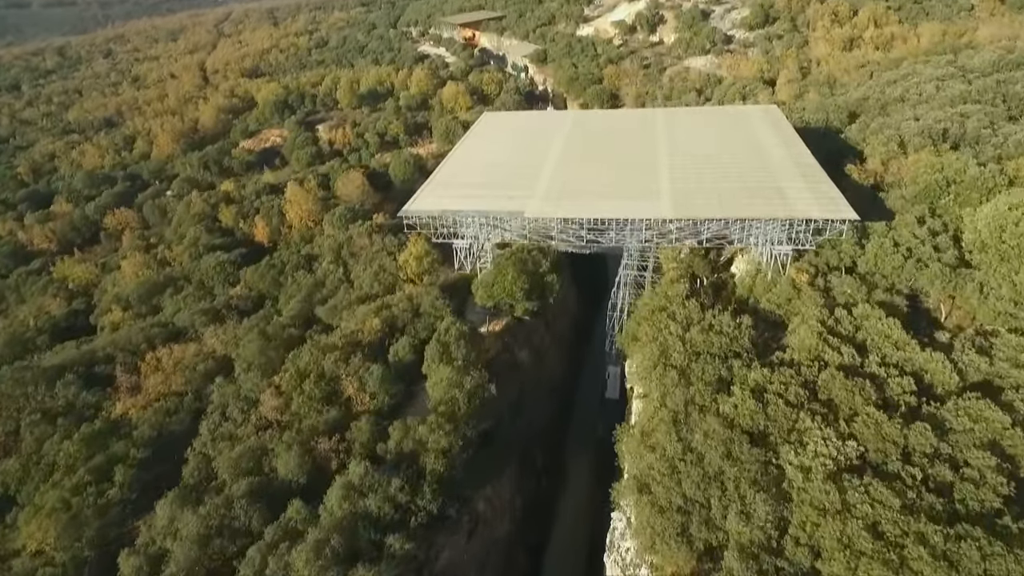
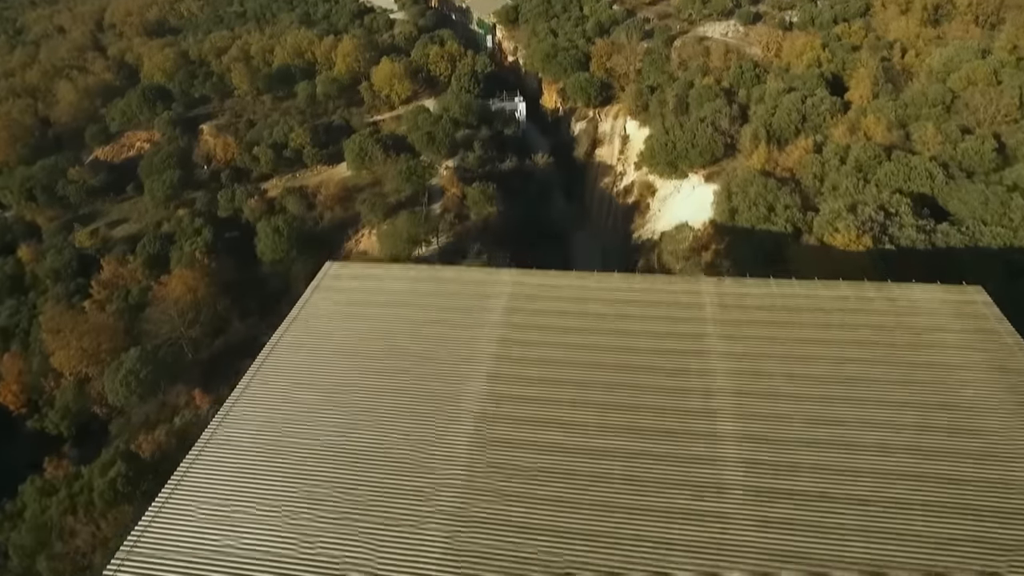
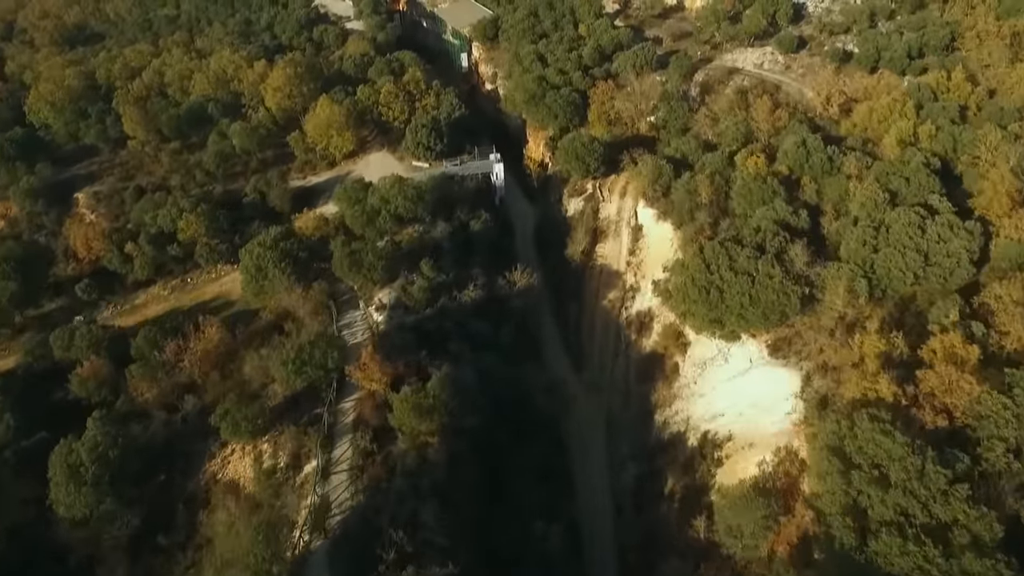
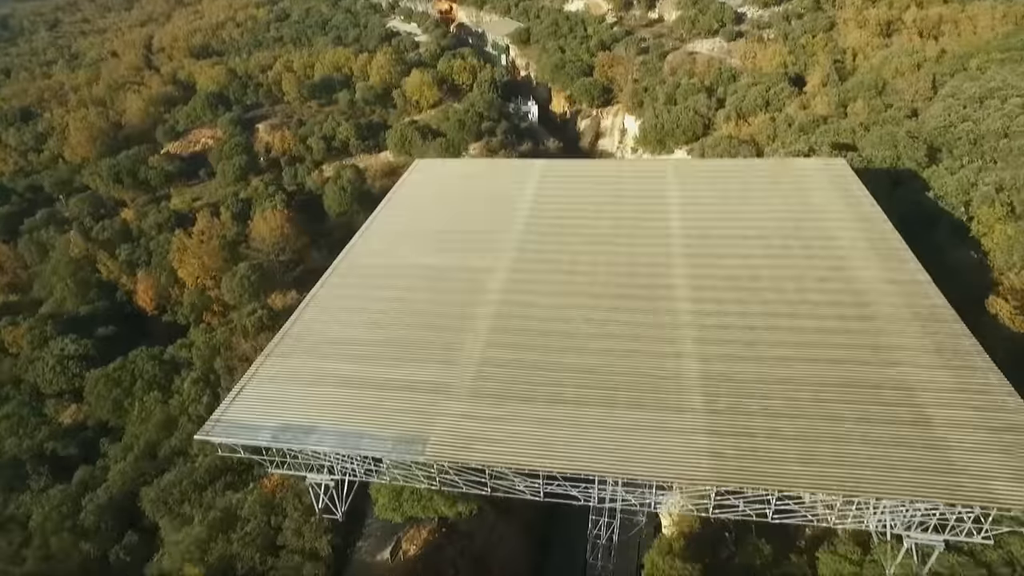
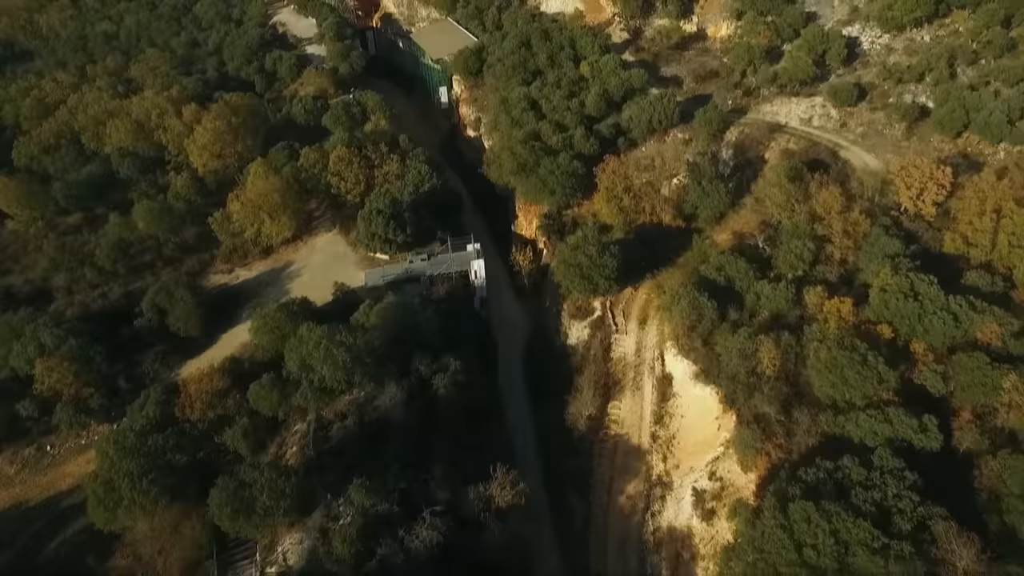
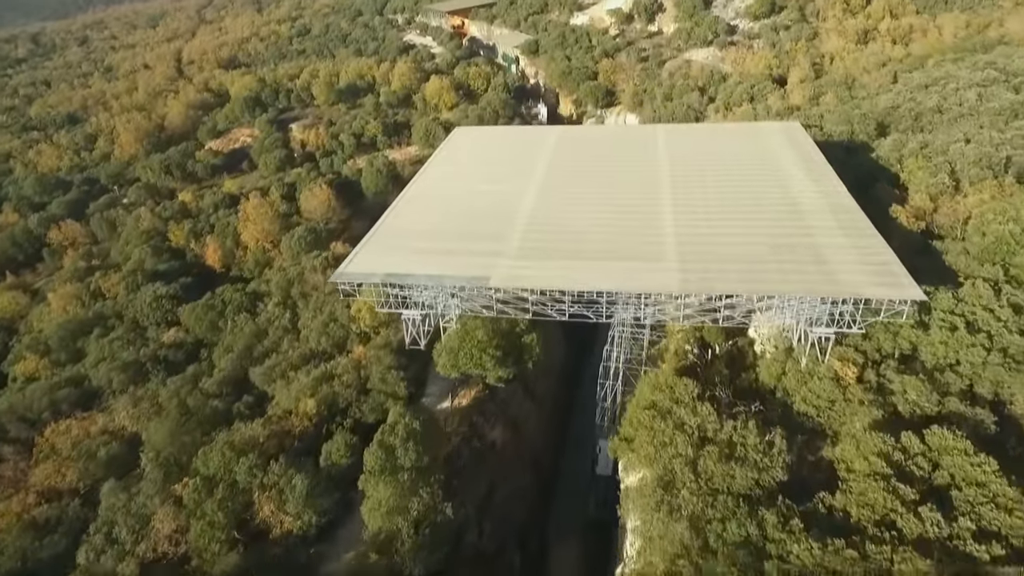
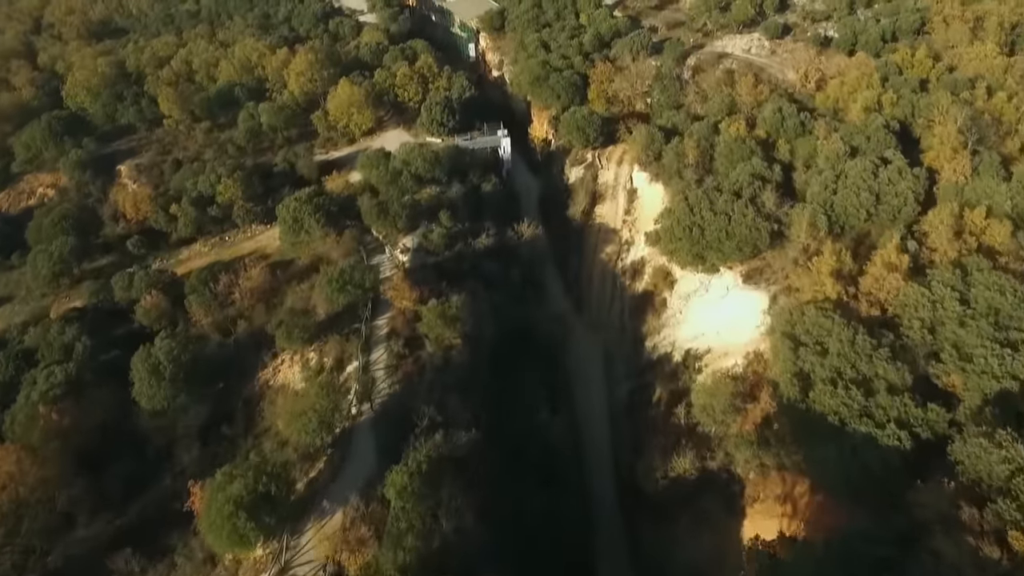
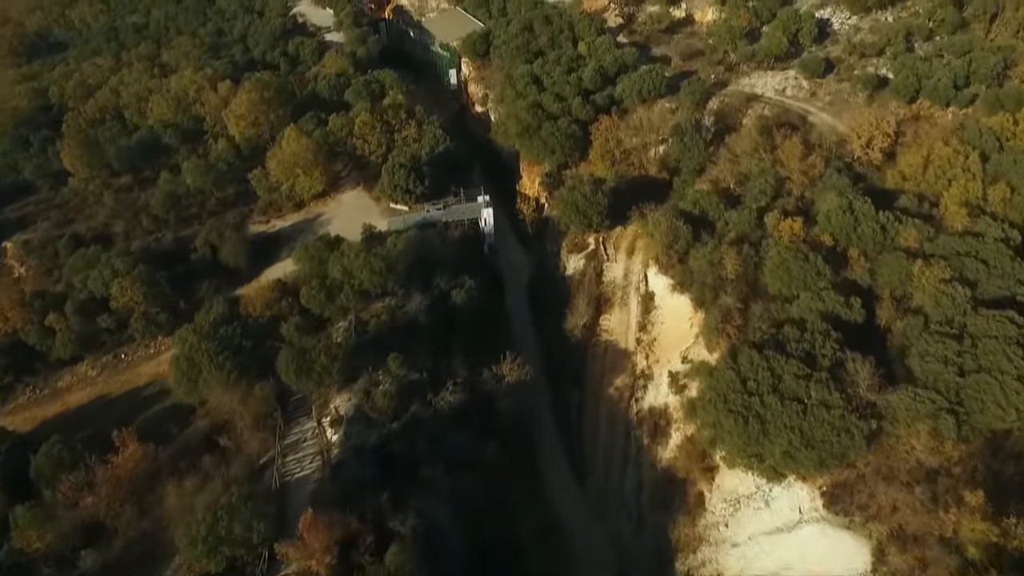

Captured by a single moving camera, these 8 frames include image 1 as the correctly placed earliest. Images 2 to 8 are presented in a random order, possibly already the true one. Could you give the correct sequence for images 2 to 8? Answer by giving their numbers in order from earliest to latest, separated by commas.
6, 4, 2, 7, 3, 8, 5
